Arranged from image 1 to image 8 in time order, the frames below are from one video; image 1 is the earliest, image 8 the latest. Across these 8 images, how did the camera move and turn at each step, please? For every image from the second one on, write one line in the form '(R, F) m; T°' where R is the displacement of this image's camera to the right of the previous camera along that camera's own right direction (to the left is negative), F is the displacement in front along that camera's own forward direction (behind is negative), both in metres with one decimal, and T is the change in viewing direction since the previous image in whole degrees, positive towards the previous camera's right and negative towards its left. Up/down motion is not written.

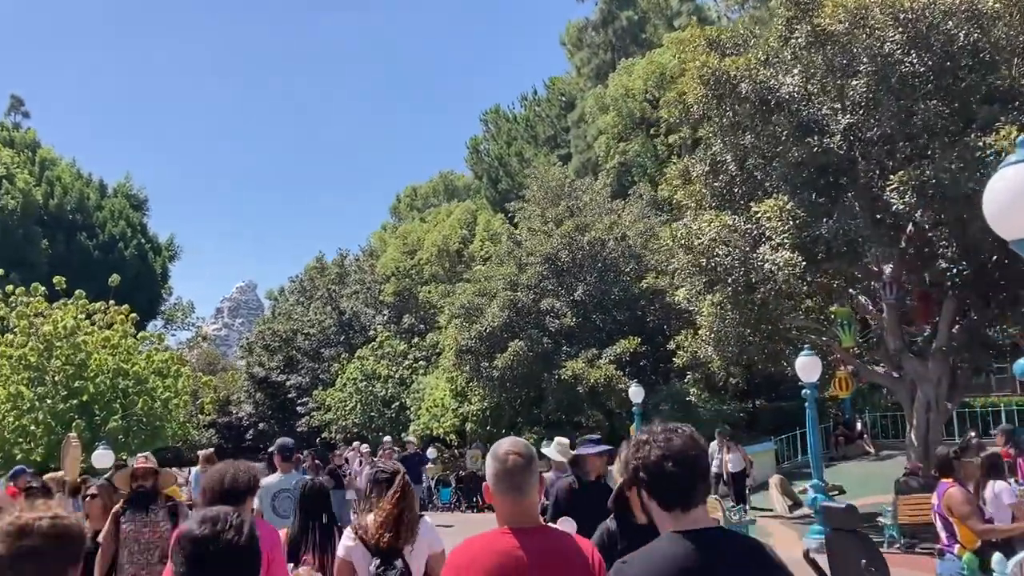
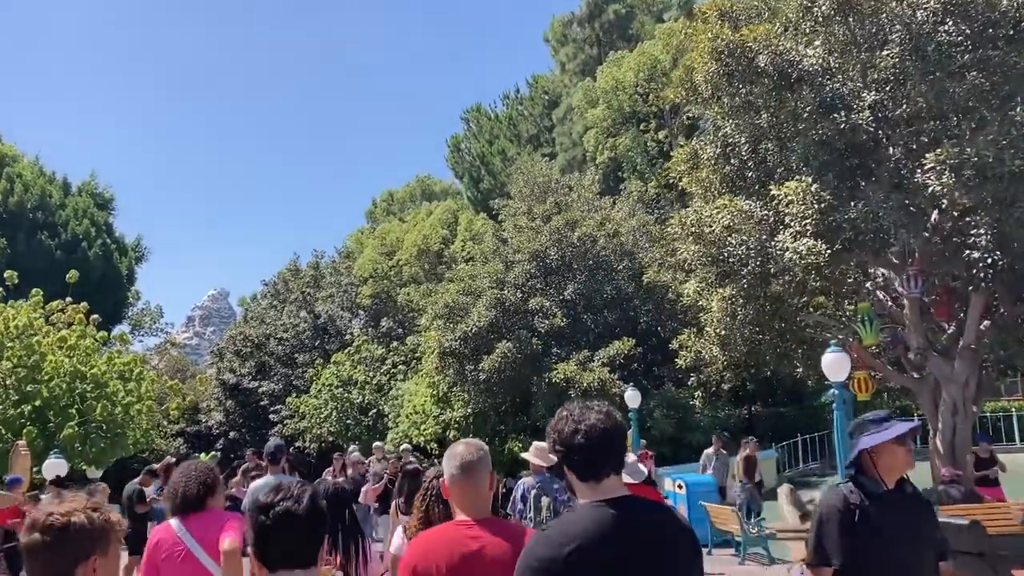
(-0.3, +1.3) m; +2°
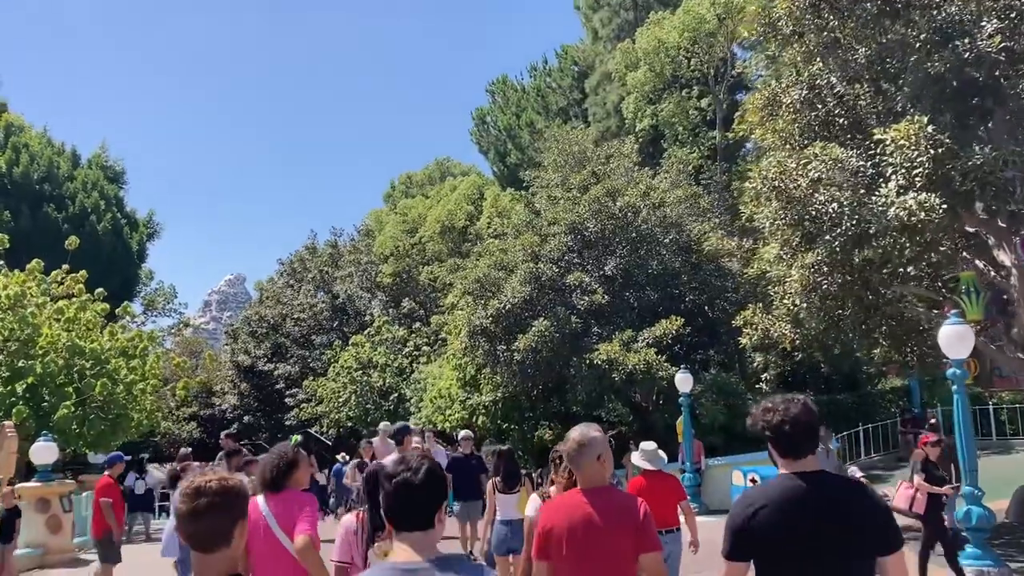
(-0.5, +1.9) m; -1°
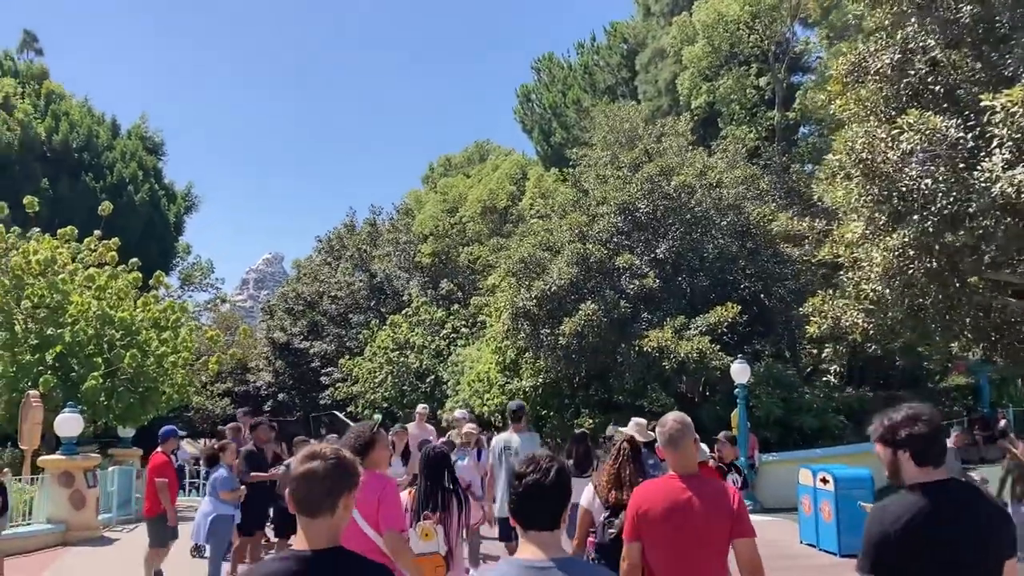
(-0.3, +1.0) m; -2°
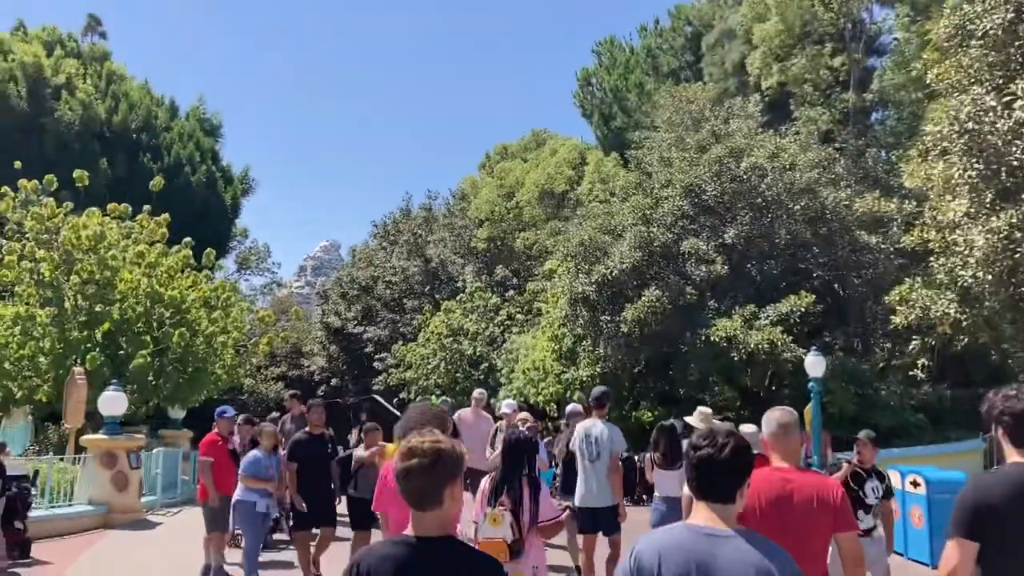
(-0.1, +0.8) m; -3°
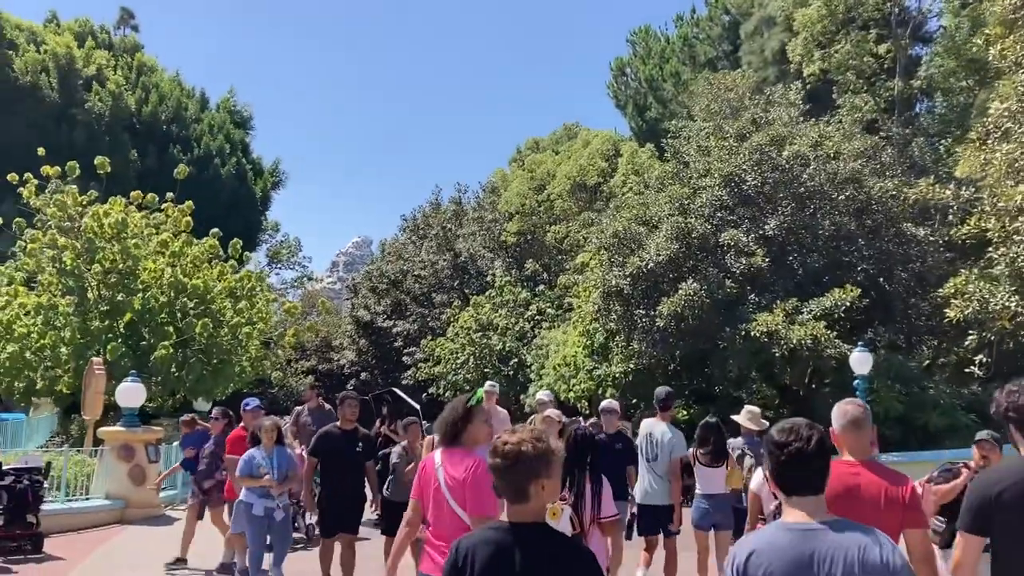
(0.0, +0.6) m; -2°
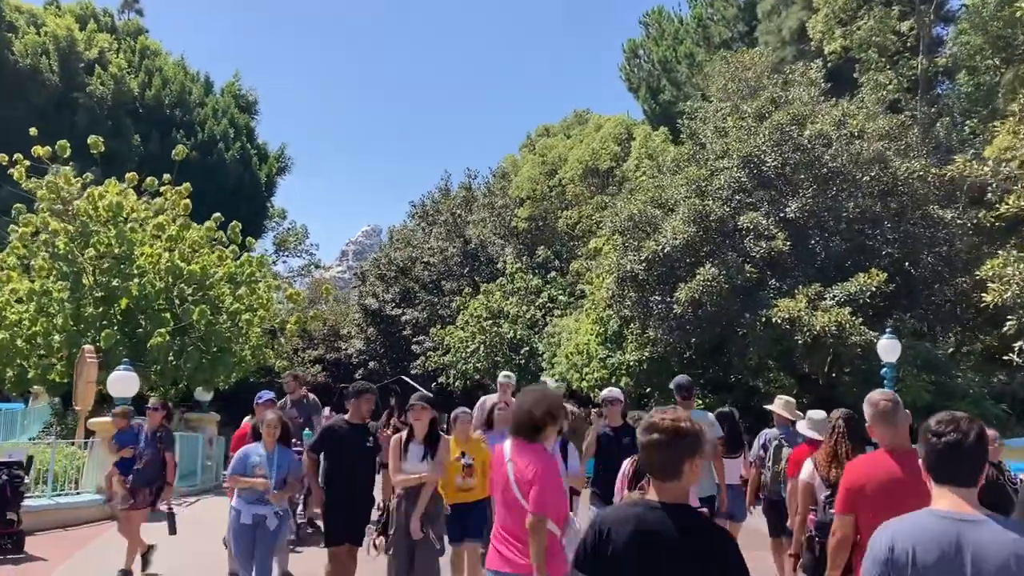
(0.0, +0.7) m; -1°
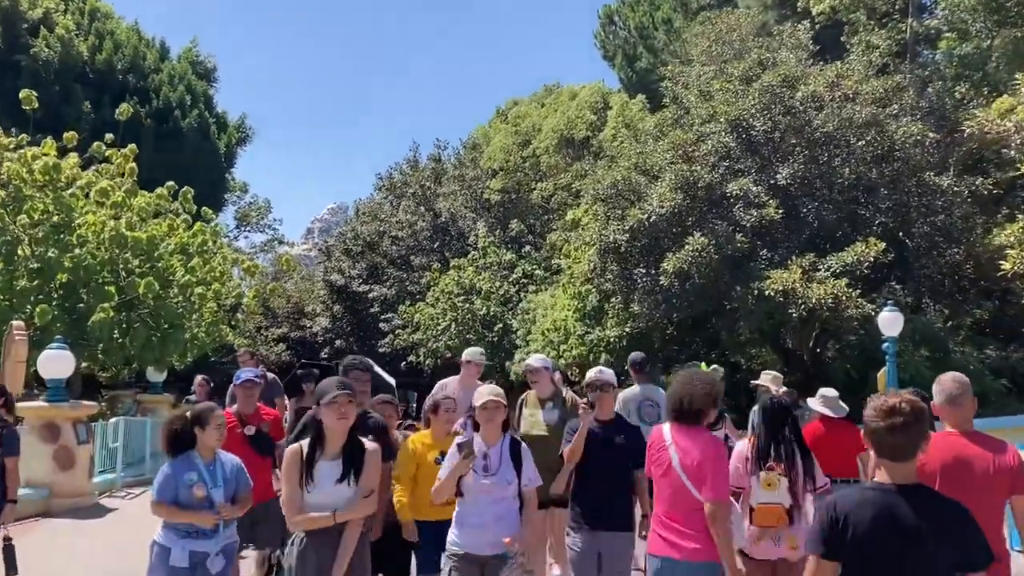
(-0.1, +1.1) m; +2°
